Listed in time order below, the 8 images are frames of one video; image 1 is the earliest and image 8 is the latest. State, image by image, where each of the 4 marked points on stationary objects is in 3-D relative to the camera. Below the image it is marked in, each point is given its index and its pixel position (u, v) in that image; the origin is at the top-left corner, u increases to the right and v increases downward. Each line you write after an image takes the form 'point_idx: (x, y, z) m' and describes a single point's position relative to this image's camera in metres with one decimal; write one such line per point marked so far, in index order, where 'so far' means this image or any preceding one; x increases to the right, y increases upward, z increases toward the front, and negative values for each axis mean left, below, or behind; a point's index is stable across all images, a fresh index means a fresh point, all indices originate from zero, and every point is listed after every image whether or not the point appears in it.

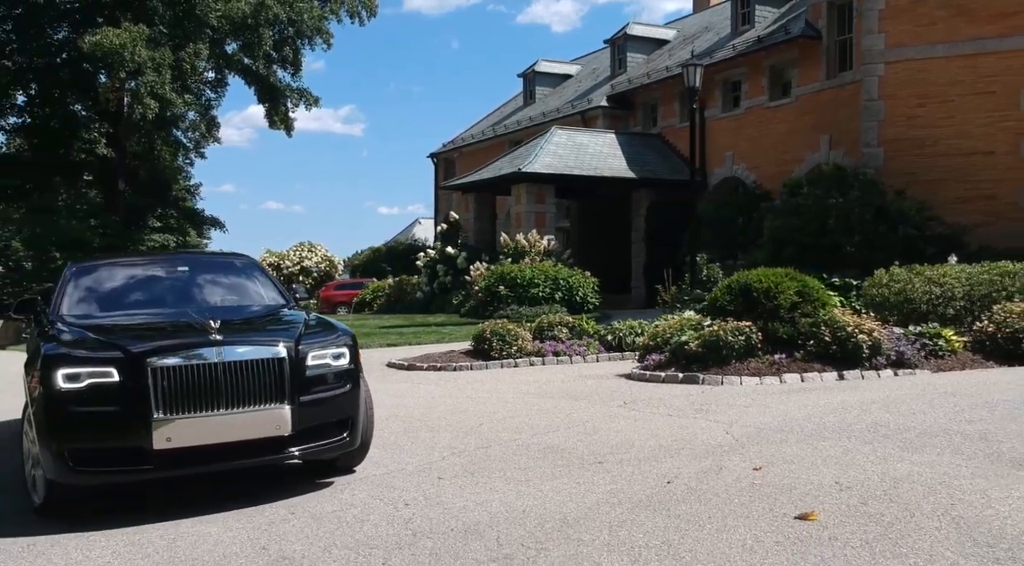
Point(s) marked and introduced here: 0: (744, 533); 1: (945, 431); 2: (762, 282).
0: (+1.2, -1.3, +4.4) m
1: (+3.2, -1.1, +6.4) m
2: (+3.0, 0.0, +10.2) m
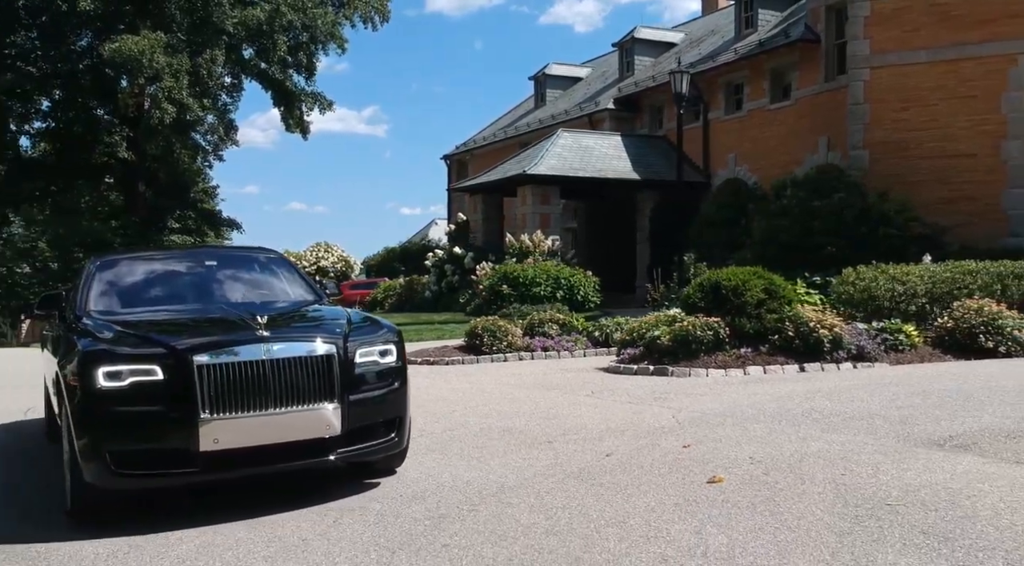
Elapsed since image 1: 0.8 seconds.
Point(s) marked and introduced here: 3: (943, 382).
0: (+0.8, -1.3, +5.0) m
1: (+2.9, -1.1, +7.0) m
2: (+2.8, 0.0, +10.7) m
3: (+4.2, -1.0, +8.4) m
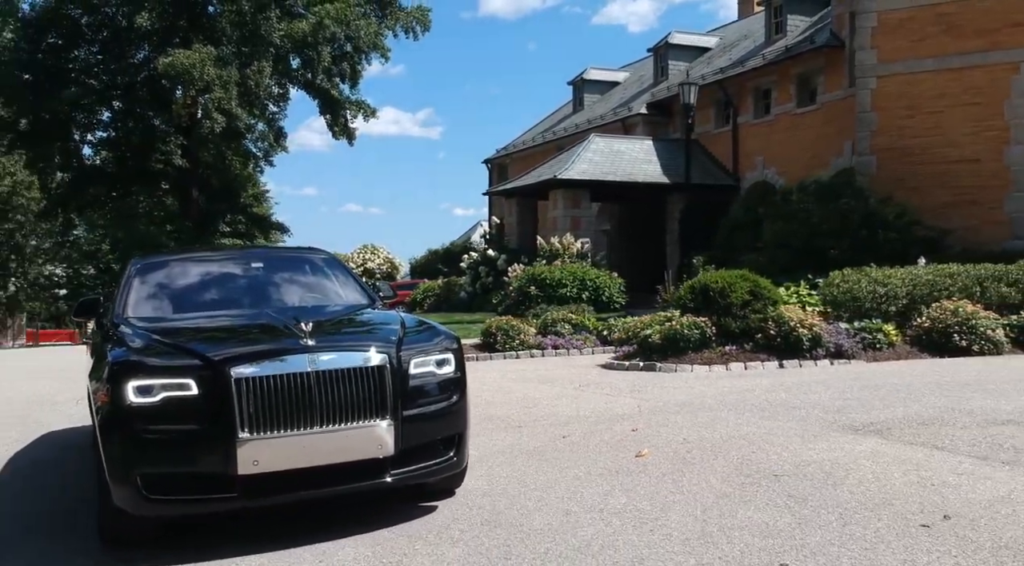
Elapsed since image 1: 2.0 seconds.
0: (+0.5, -1.3, +5.8) m
1: (+2.7, -1.1, +7.7) m
2: (+2.8, 0.0, +11.5) m
3: (+4.0, -1.0, +9.1) m
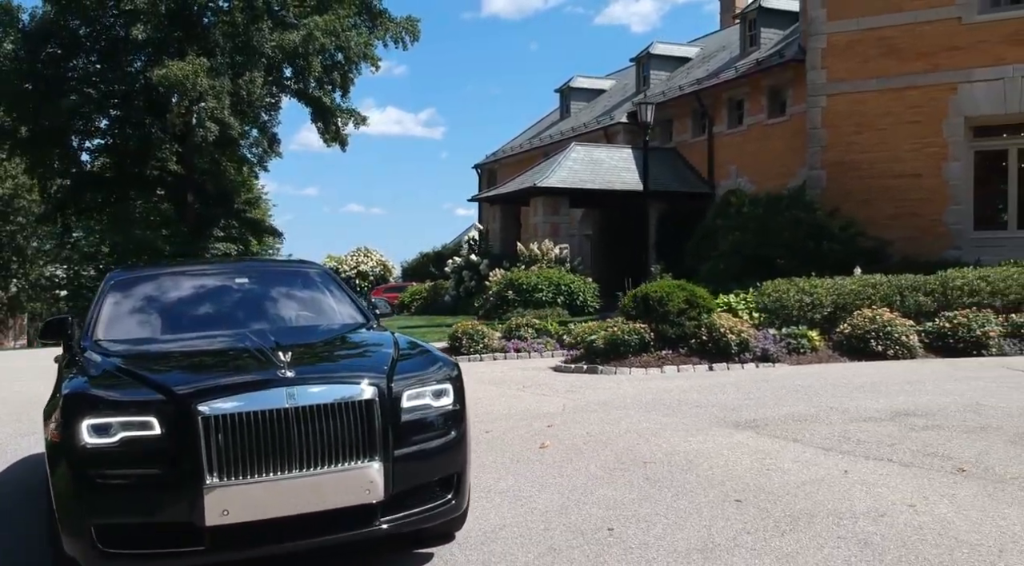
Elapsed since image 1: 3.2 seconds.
0: (-0.2, -1.4, +6.8) m
1: (+2.0, -1.2, +8.7) m
2: (+2.1, -0.1, +12.4) m
3: (+3.4, -1.2, +10.0) m
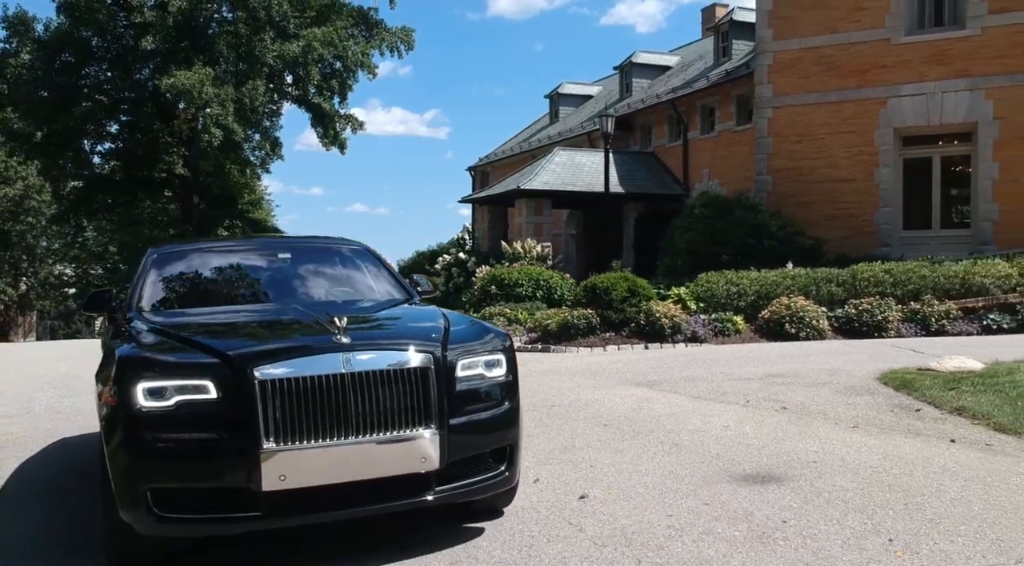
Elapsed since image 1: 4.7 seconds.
0: (-0.8, -1.3, +8.7) m
1: (+1.4, -1.1, +10.6) m
2: (+1.6, 0.0, +14.3) m
3: (+2.8, -1.0, +11.9) m
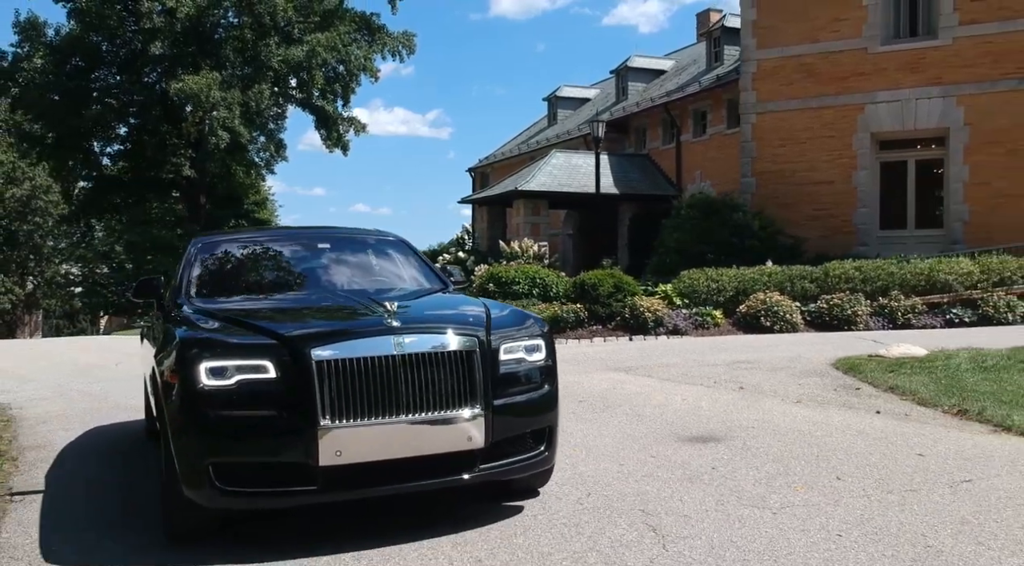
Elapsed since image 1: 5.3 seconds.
0: (-0.9, -1.2, +9.7) m
1: (+1.3, -1.0, +11.5) m
2: (+1.4, +0.1, +15.3) m
3: (+2.7, -1.0, +12.9) m
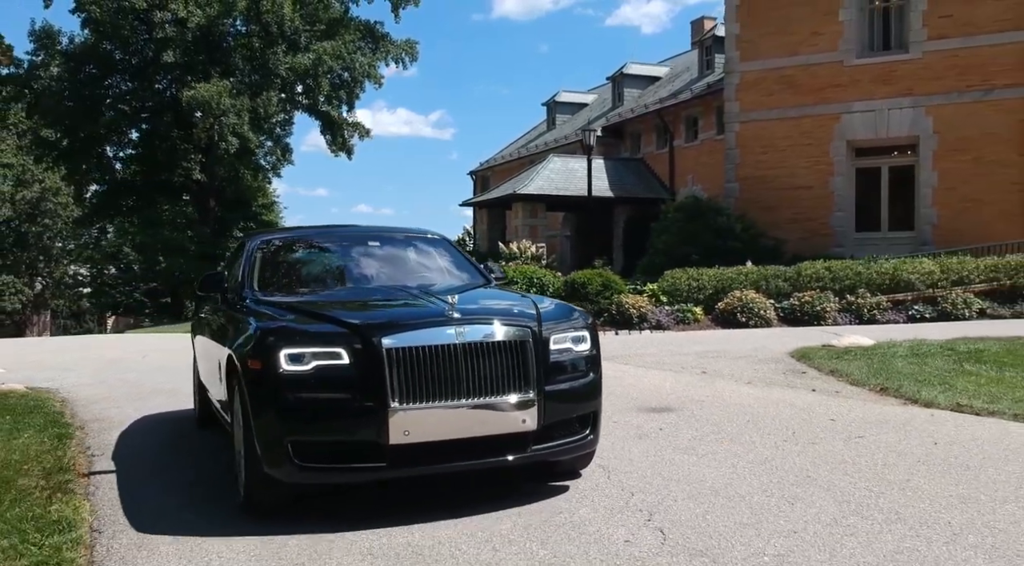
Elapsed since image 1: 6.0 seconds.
0: (-1.0, -1.2, +10.9) m
1: (+1.2, -1.0, +12.8) m
2: (+1.4, +0.1, +16.5) m
3: (+2.6, -0.9, +14.1) m
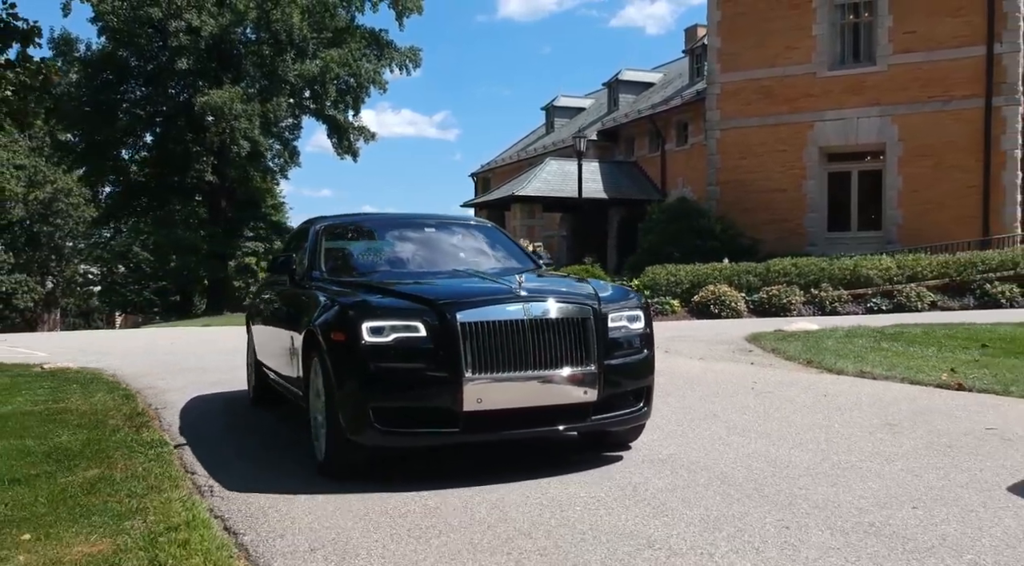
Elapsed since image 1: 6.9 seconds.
0: (-1.2, -1.1, +12.5) m
1: (+1.1, -0.9, +14.3) m
2: (+1.2, +0.2, +18.1) m
3: (+2.5, -0.8, +15.7) m
